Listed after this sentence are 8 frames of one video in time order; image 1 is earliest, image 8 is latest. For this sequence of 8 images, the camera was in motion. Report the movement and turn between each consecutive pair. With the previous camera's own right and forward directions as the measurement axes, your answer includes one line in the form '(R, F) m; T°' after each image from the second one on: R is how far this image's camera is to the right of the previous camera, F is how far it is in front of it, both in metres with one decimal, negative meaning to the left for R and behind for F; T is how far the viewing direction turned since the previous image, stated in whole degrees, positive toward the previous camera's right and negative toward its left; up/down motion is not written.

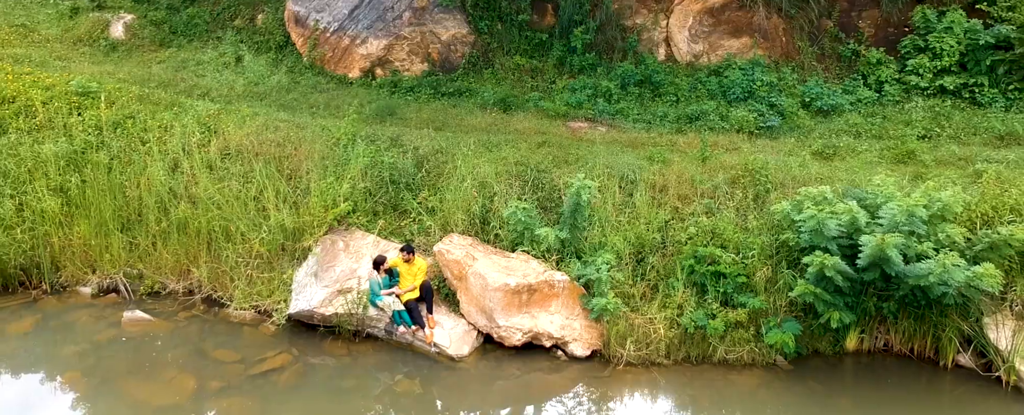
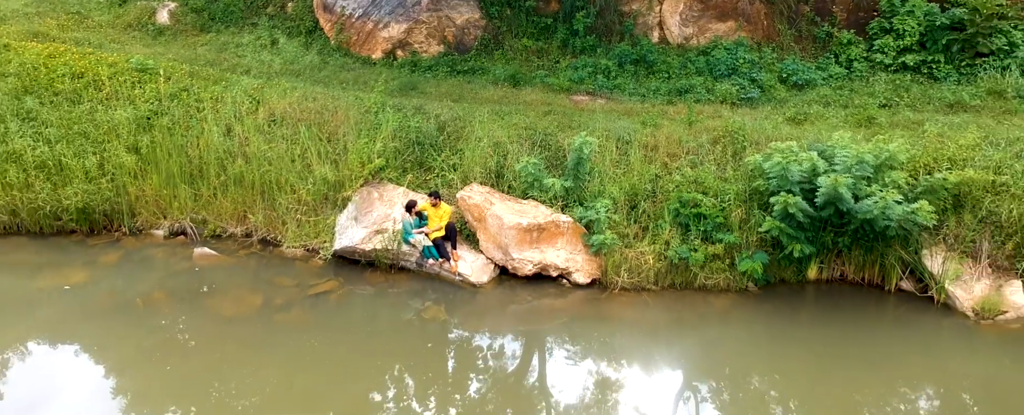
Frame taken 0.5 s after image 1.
(-0.1, -0.9) m; 0°
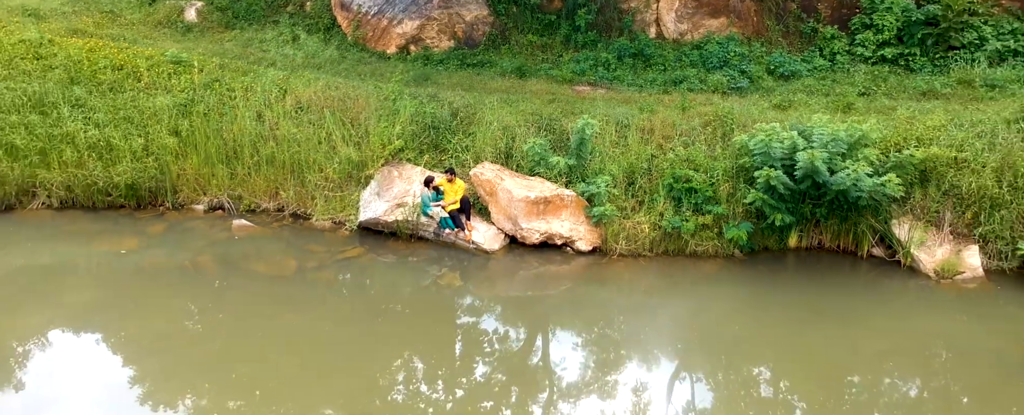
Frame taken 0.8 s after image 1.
(-0.1, -0.6) m; 0°
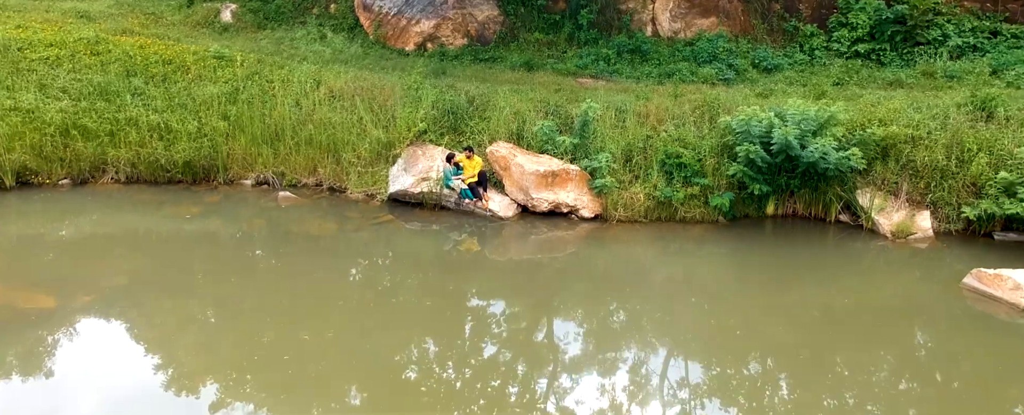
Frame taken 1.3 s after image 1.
(-0.1, -0.9) m; 0°
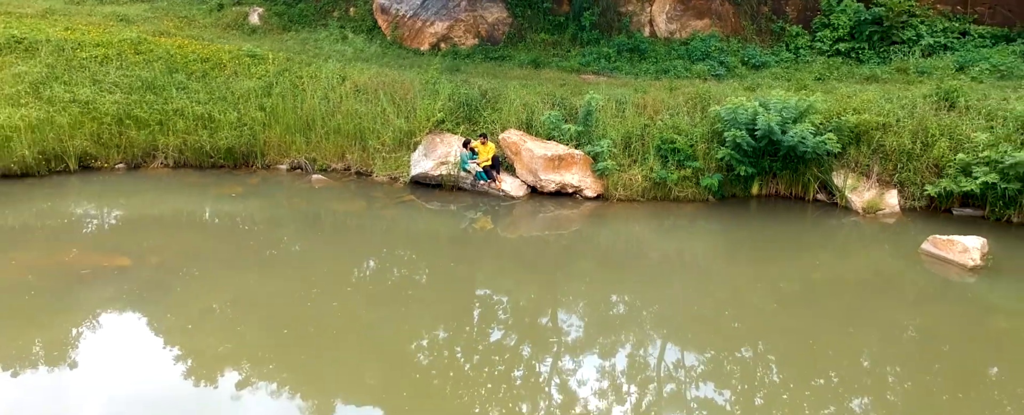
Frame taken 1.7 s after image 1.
(-0.1, -0.8) m; 0°
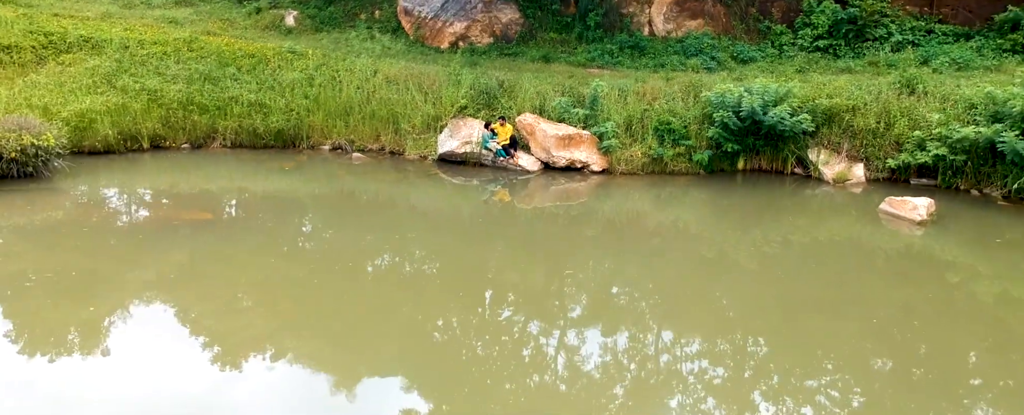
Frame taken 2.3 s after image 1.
(-0.2, -1.2) m; 0°
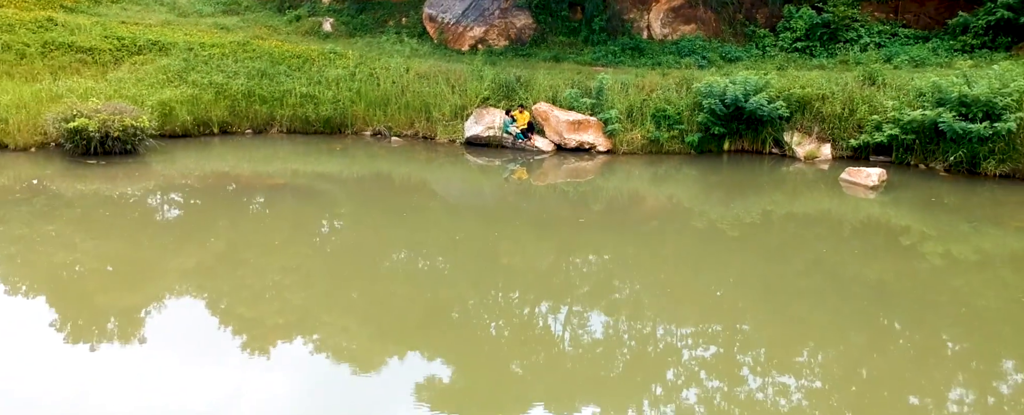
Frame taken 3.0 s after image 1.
(-0.3, -1.5) m; 0°
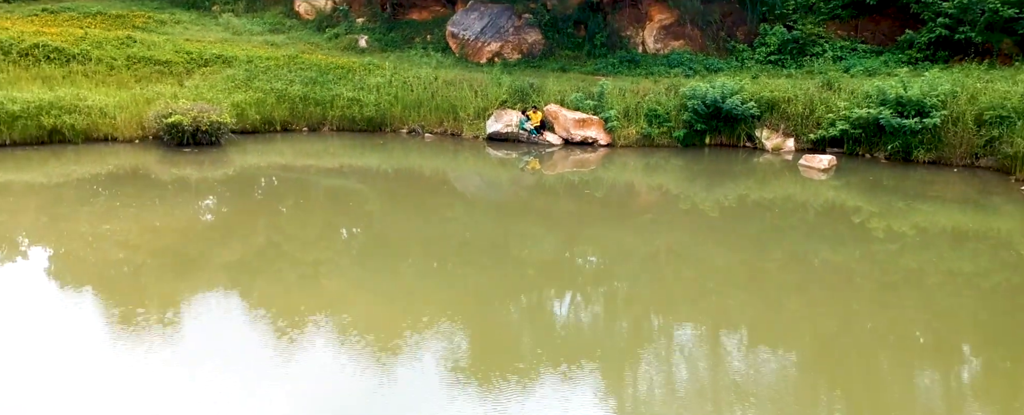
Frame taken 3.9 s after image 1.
(-0.3, -2.0) m; 0°
